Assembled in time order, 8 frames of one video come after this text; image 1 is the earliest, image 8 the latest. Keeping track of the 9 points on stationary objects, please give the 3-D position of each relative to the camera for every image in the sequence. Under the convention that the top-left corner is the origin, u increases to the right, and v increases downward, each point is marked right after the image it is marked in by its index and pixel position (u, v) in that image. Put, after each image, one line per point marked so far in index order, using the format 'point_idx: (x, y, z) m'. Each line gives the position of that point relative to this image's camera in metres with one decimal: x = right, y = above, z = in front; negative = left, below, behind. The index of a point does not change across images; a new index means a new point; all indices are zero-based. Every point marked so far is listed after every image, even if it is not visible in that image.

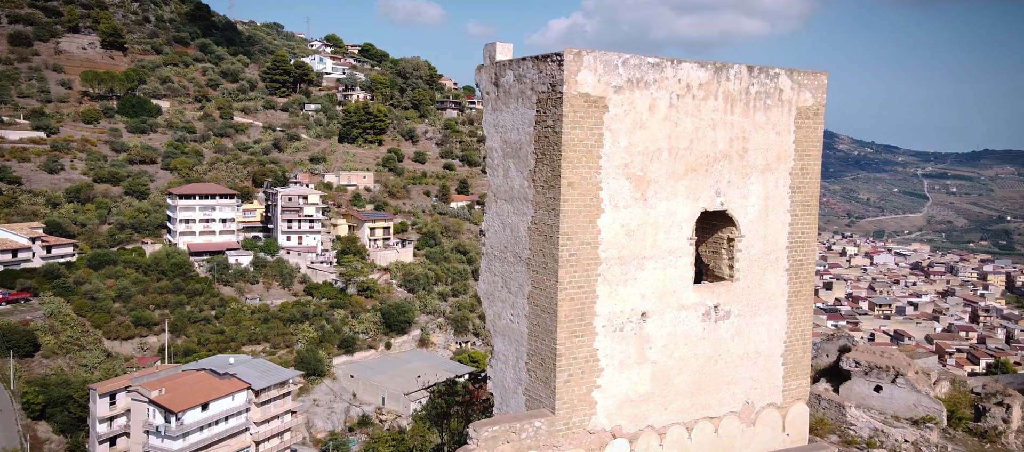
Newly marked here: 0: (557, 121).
0: (+0.5, +1.1, +8.5) m
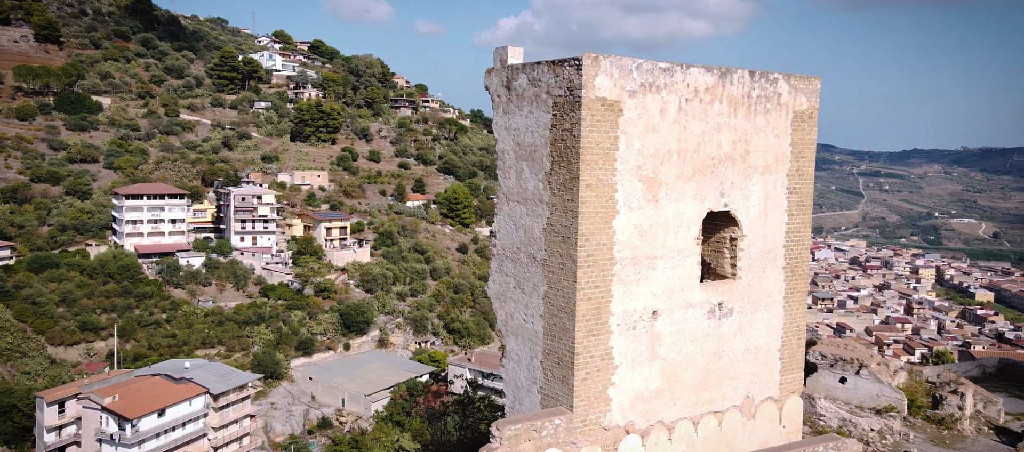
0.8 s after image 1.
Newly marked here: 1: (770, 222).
0: (+0.7, +1.1, +8.6) m
1: (+3.1, +0.1, +9.8) m
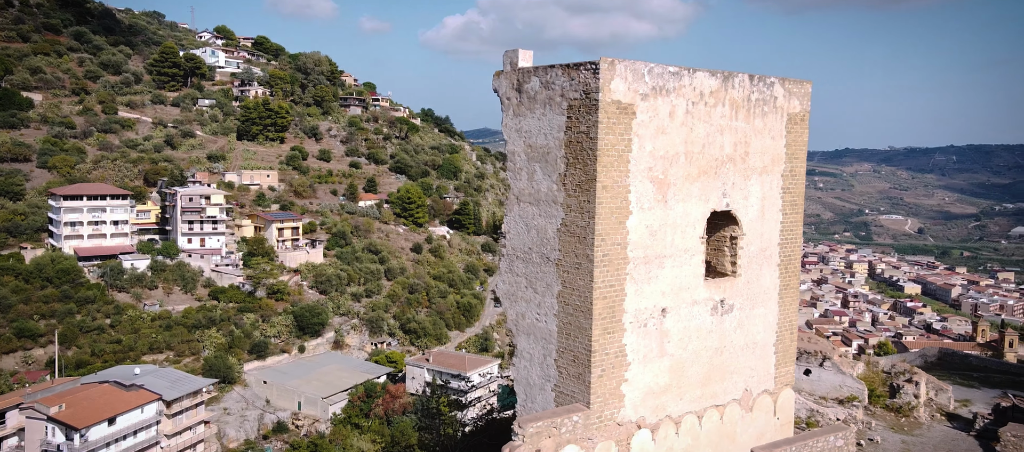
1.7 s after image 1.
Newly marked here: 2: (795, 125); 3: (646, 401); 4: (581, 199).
0: (+0.9, +1.1, +8.8) m
1: (+3.2, +0.1, +10.2) m
2: (+3.5, +1.3, +10.2) m
3: (+1.5, -2.0, +9.3) m
4: (+0.8, +0.3, +8.9) m
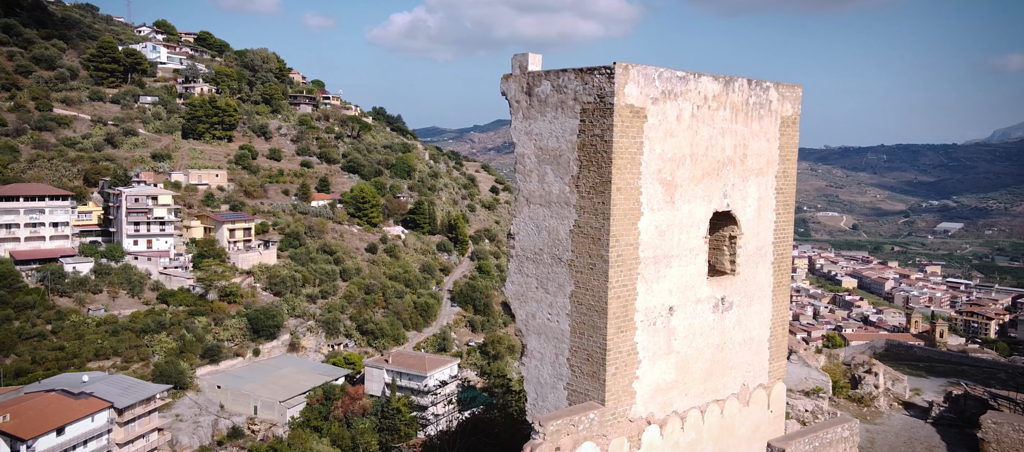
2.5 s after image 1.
0: (+1.0, +1.1, +9.0) m
1: (+3.2, +0.1, +10.5) m
2: (+3.6, +1.3, +10.6) m
3: (+1.7, -2.0, +9.6) m
4: (+0.9, +0.3, +9.1) m
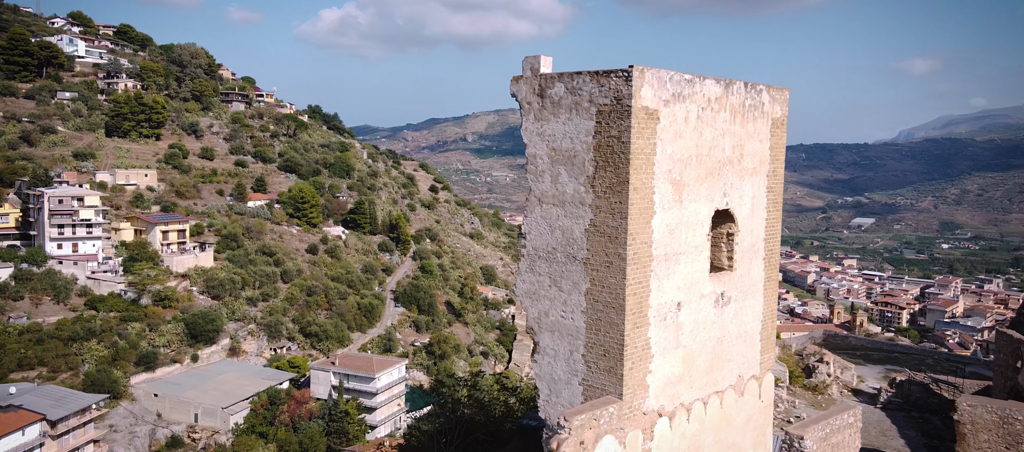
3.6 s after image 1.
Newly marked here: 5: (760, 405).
0: (+1.2, +1.1, +9.2) m
1: (+3.3, +0.1, +10.9) m
2: (+3.6, +1.3, +11.1) m
3: (+1.8, -2.0, +9.8) m
4: (+1.1, +0.3, +9.3) m
5: (+3.4, -2.5, +11.3) m
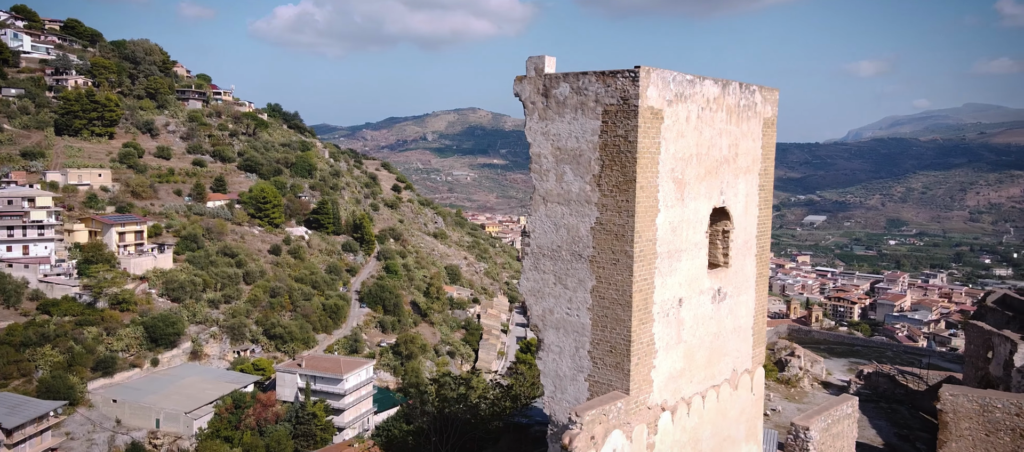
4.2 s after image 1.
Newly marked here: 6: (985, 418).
0: (+1.3, +1.1, +9.3) m
1: (+3.3, +0.1, +11.2) m
2: (+3.6, +1.4, +11.3) m
3: (+1.9, -1.9, +10.0) m
4: (+1.2, +0.3, +9.4) m
5: (+3.4, -2.4, +11.6) m
6: (+6.3, -2.6, +10.9) m
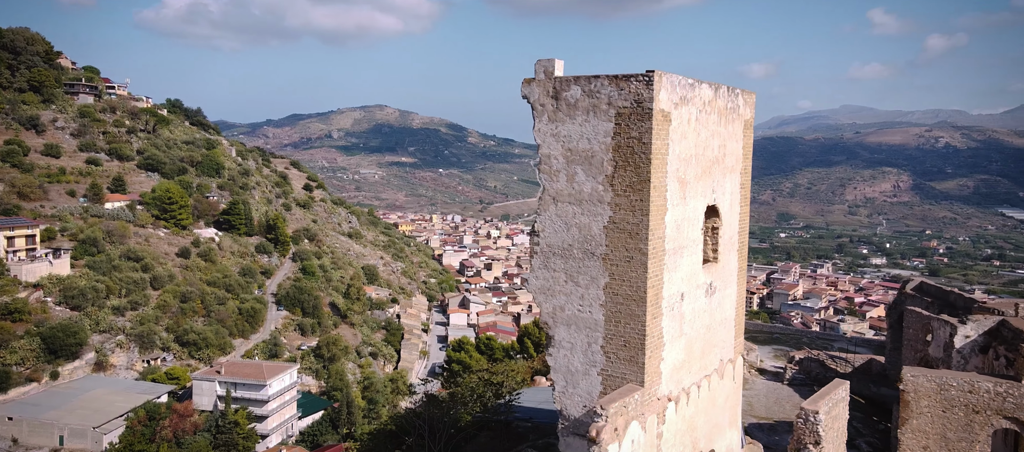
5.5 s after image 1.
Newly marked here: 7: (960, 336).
0: (+1.5, +1.1, +9.6) m
1: (+3.2, +0.2, +11.8) m
2: (+3.5, +1.4, +12.0) m
3: (+2.1, -1.9, +10.4) m
4: (+1.4, +0.3, +9.7) m
5: (+3.3, -2.4, +12.2) m
6: (+6.3, -2.5, +11.9) m
7: (+7.3, -1.8, +13.3) m
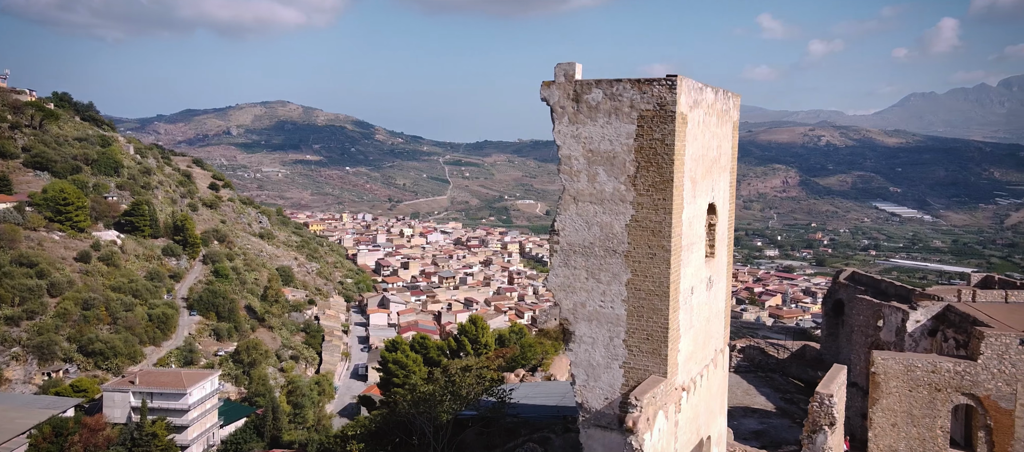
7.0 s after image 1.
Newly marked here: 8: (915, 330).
0: (+1.9, +1.1, +9.9) m
1: (+3.2, +0.3, +12.3) m
2: (+3.4, +1.5, +12.5) m
3: (+2.3, -1.9, +10.8) m
4: (+1.8, +0.4, +10.0) m
5: (+3.3, -2.3, +12.7) m
6: (+6.2, -2.4, +12.9) m
7: (+7.0, -1.7, +14.4) m
8: (+7.1, -1.8, +14.4) m
